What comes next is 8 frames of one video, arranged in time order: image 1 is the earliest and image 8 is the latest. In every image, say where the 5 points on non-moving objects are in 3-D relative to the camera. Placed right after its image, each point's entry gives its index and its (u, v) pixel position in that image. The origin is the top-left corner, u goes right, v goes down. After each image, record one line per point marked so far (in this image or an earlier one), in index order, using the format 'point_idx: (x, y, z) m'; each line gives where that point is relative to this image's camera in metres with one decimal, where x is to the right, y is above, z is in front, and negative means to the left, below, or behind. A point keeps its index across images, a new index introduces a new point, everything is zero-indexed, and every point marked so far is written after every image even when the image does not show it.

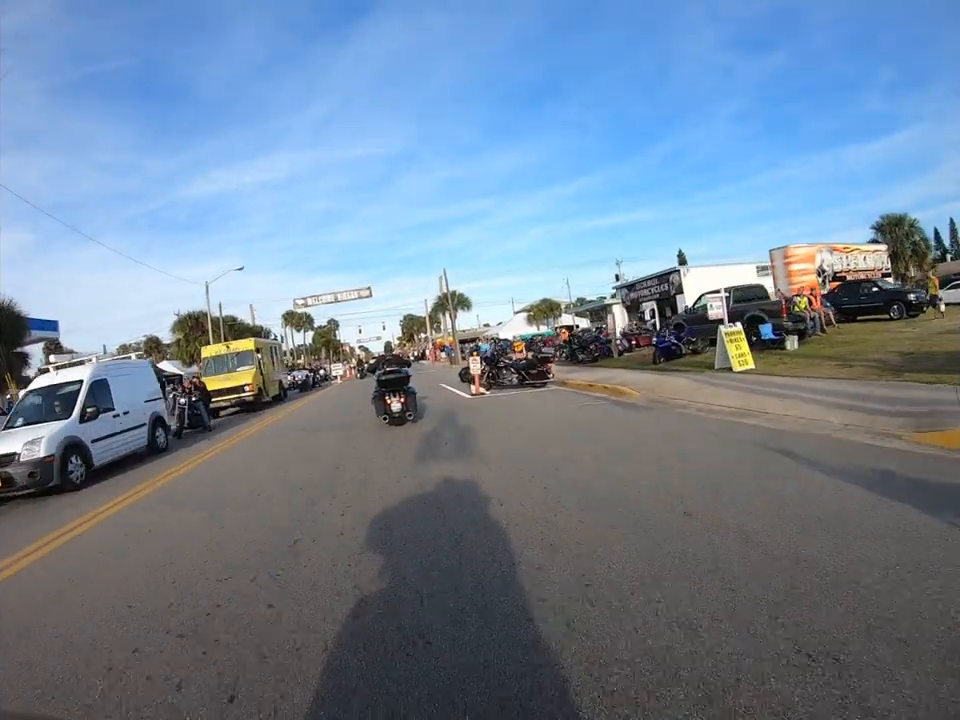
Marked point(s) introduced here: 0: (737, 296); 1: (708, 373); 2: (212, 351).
0: (+7.3, +1.8, +19.2) m
1: (+5.0, -0.3, +14.8) m
2: (-7.1, +0.2, +18.3) m
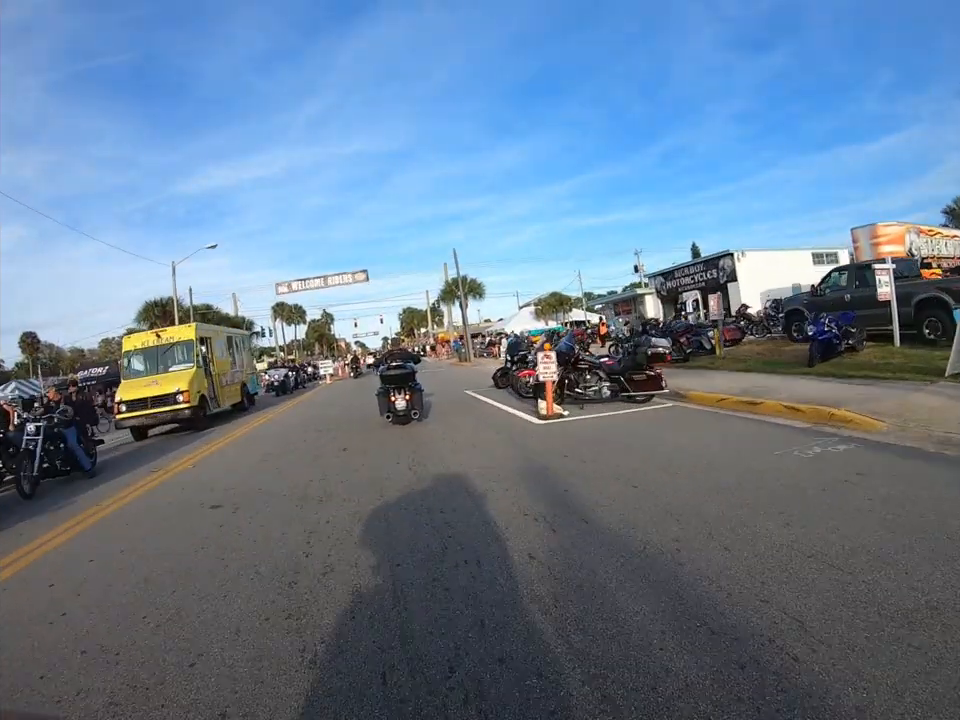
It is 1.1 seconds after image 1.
0: (+8.2, +1.8, +13.5) m
1: (+5.9, -0.3, +9.0) m
2: (-6.2, +0.3, +12.5) m
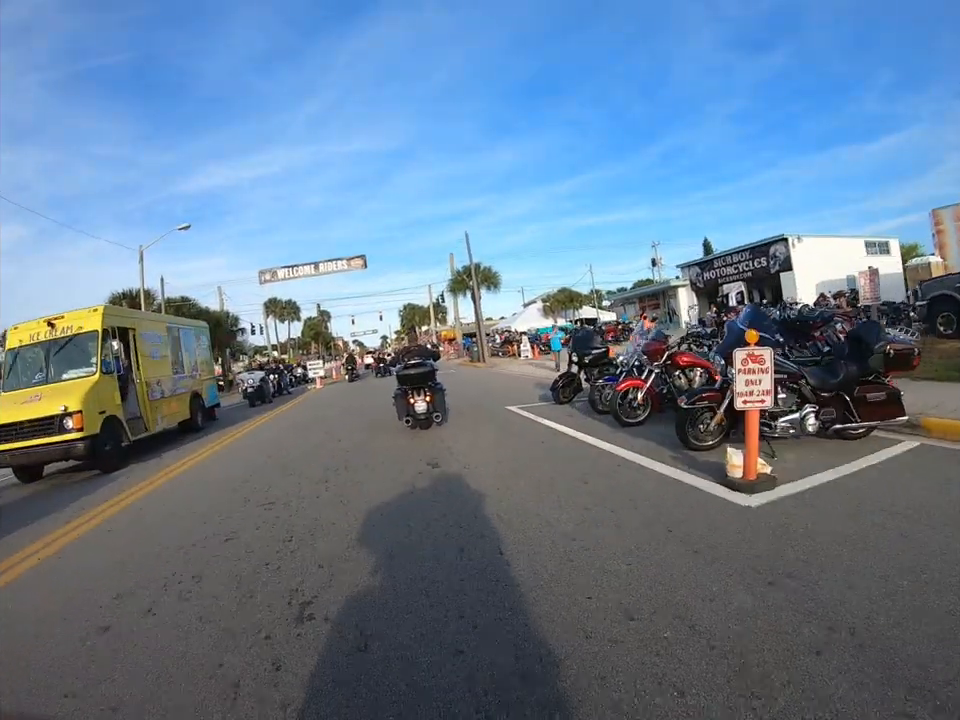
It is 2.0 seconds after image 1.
0: (+8.9, +1.7, +9.6) m
1: (+6.6, -0.4, +5.1) m
2: (-5.6, +0.3, +8.5) m
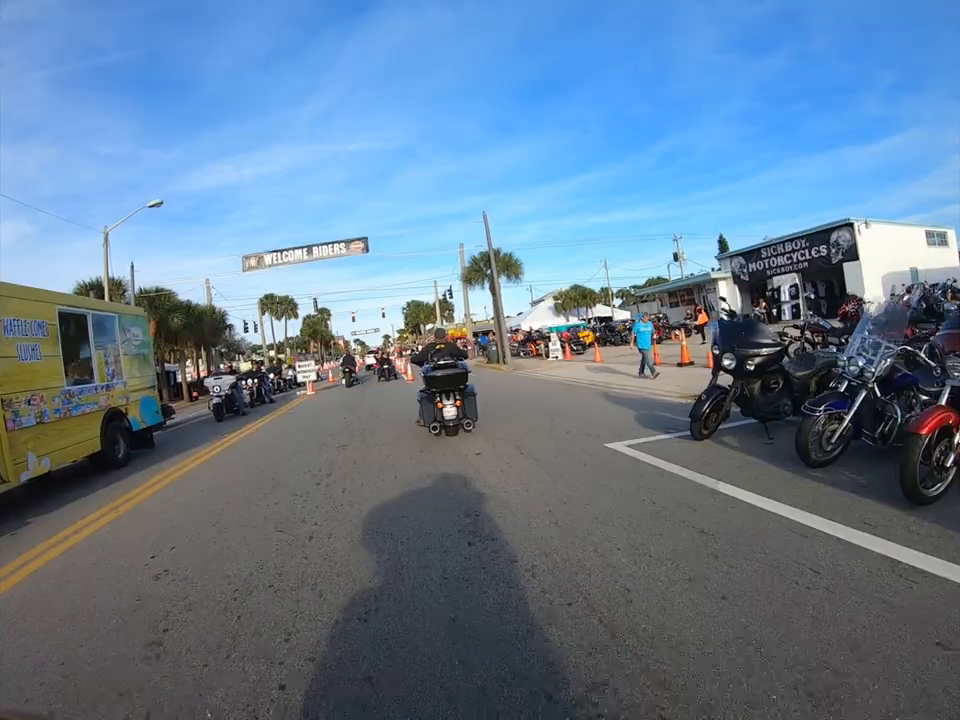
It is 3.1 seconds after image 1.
0: (+9.5, +1.7, +6.3) m
1: (+7.2, -0.4, +1.8) m
2: (-5.0, +0.3, +5.2) m
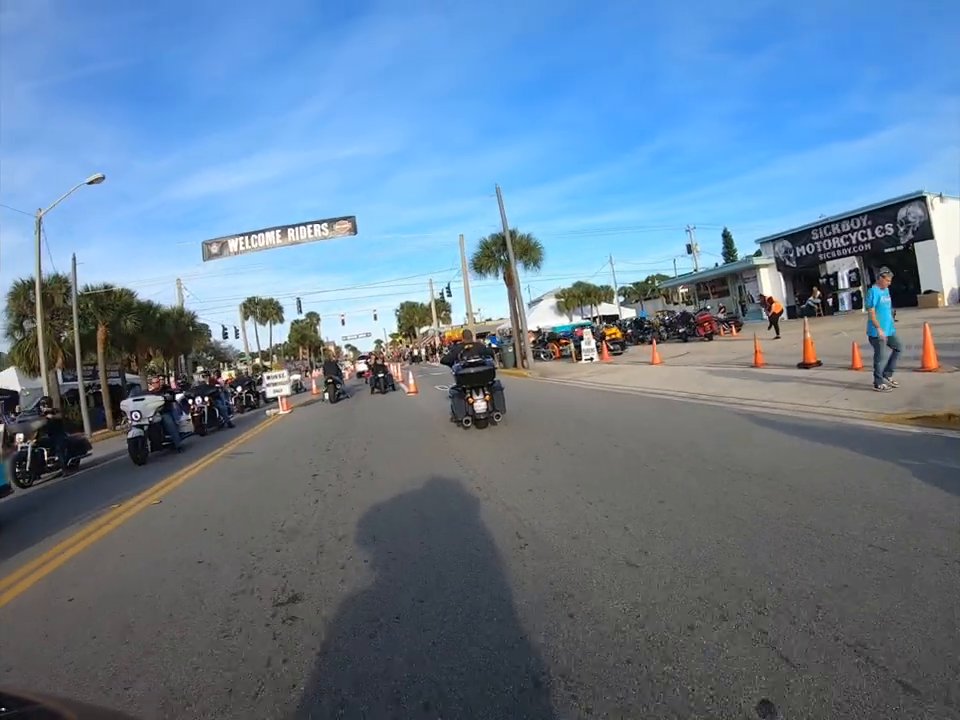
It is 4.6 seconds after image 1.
0: (+9.9, +1.8, +3.1) m
1: (+7.7, -0.3, -1.4) m
2: (-4.5, +0.2, +1.9) m
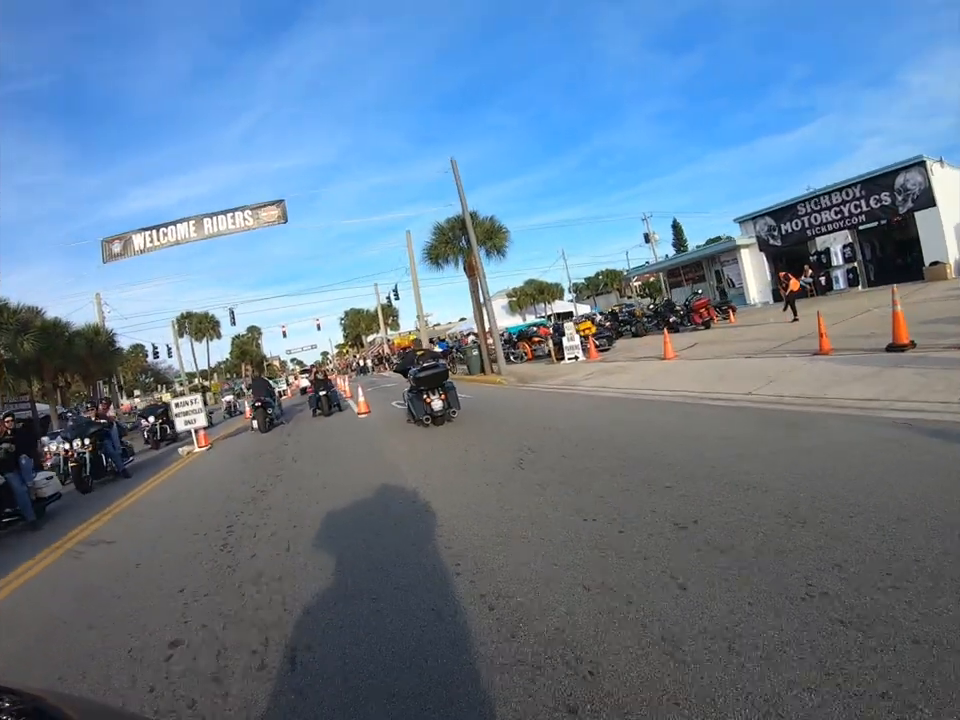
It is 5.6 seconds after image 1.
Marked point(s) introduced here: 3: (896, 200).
0: (+10.0, +2.4, +1.7) m
1: (+8.3, +0.2, -3.0) m
2: (-4.1, 0.0, -0.6) m
3: (+10.3, +4.0, +17.2) m
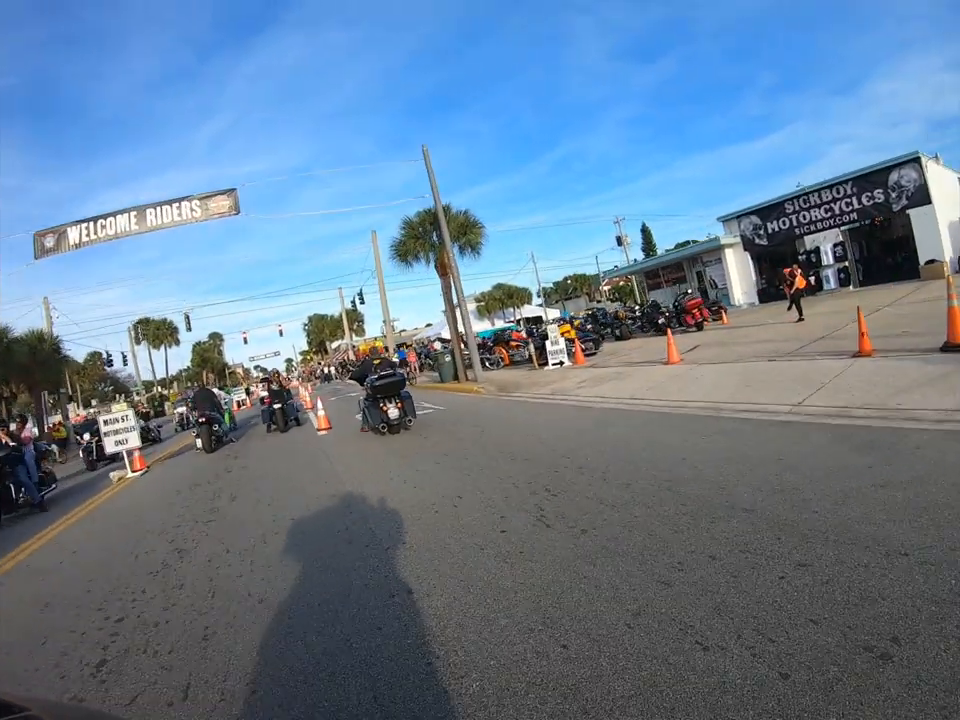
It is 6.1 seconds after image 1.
0: (+10.1, +2.4, +1.2) m
1: (+8.6, +0.3, -3.6) m
2: (-3.9, -0.1, -1.9) m
3: (+9.6, +3.9, +16.6) m
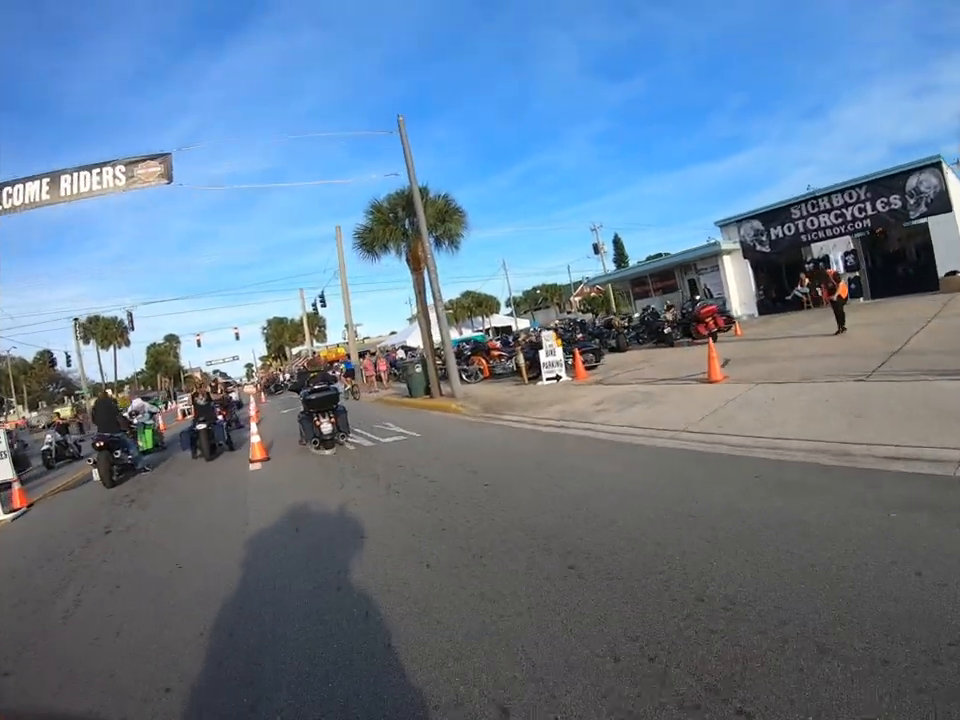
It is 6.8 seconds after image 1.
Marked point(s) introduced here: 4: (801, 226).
0: (+10.4, +2.2, +0.1) m
1: (+9.1, +0.1, -4.8) m
2: (-3.5, 0.0, -3.7) m
3: (+9.1, +3.5, +15.5) m
4: (+6.8, +2.9, +14.5) m
